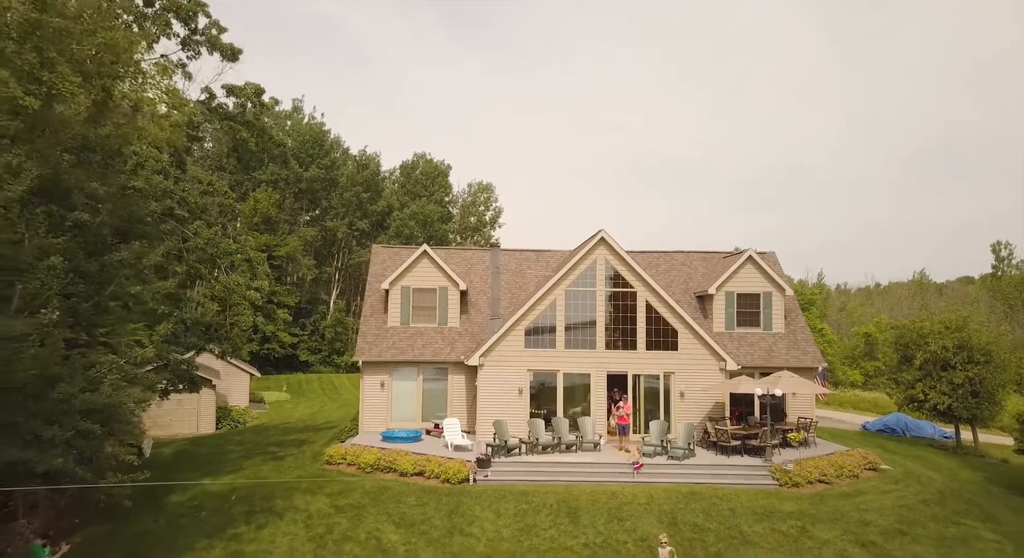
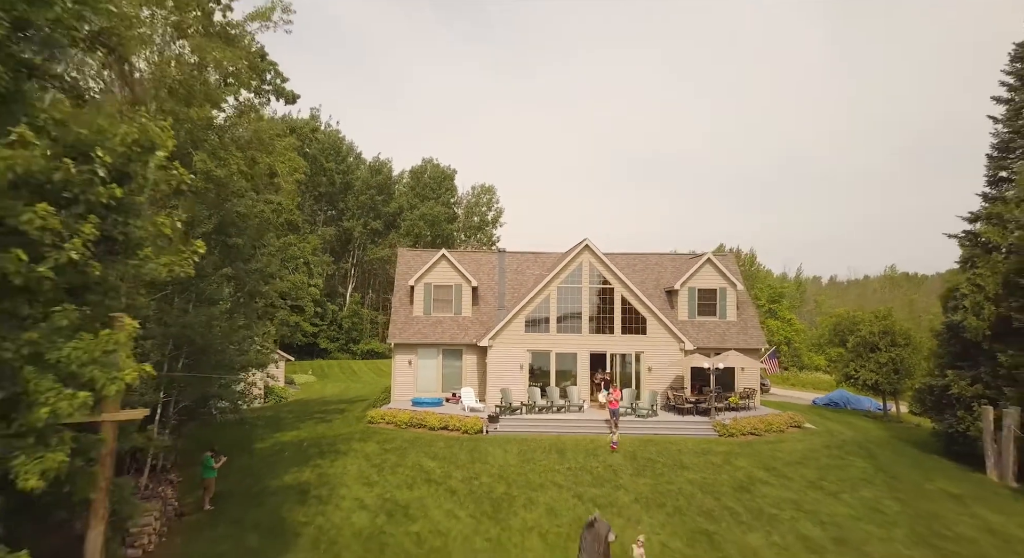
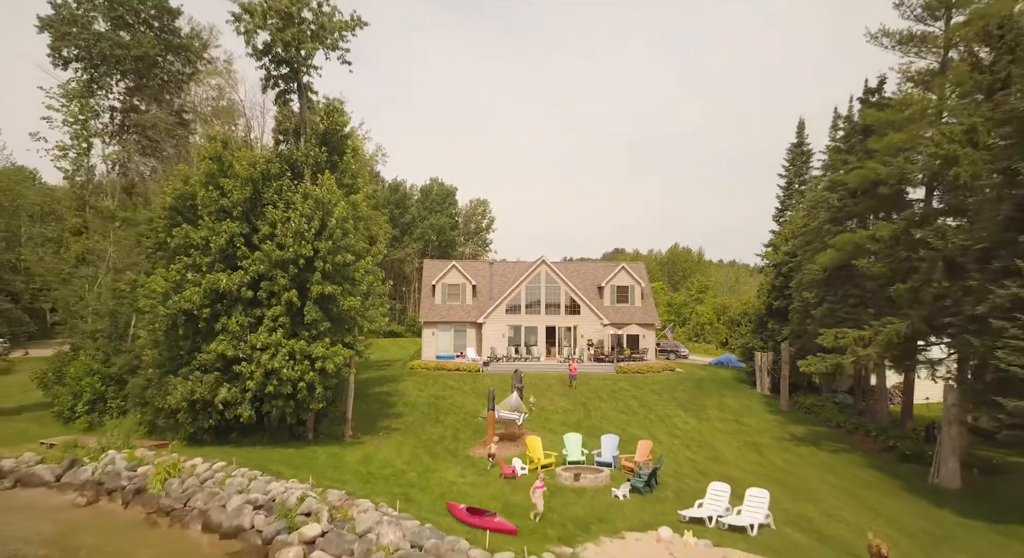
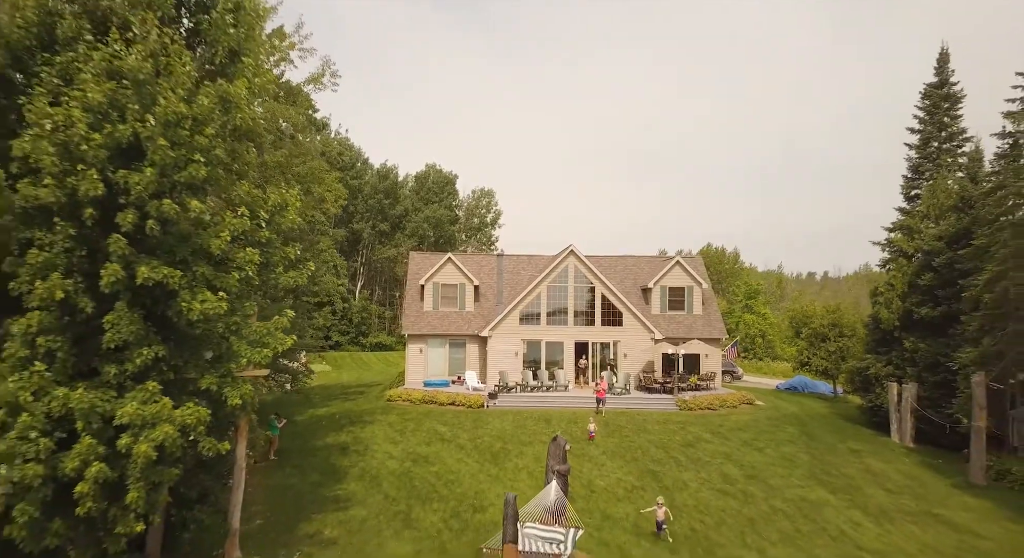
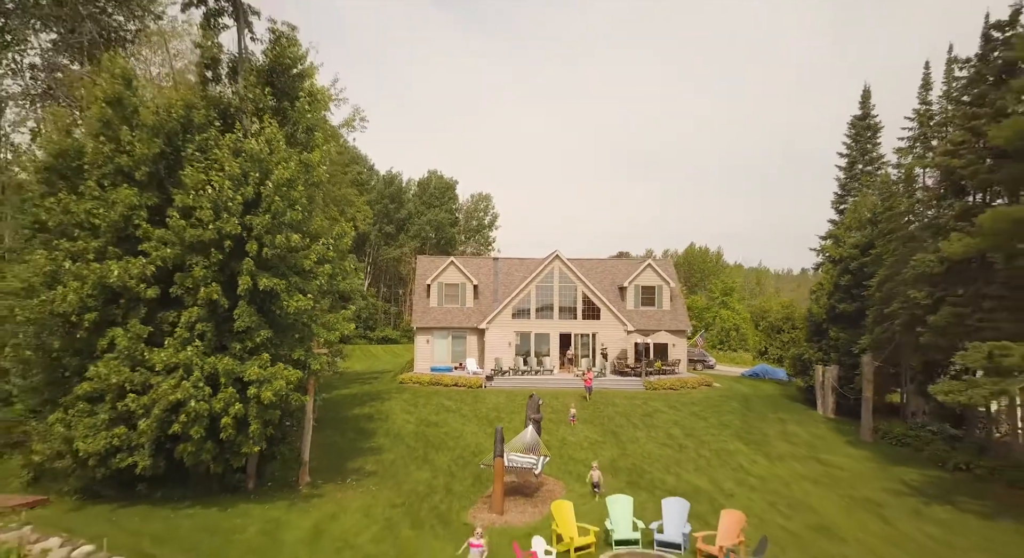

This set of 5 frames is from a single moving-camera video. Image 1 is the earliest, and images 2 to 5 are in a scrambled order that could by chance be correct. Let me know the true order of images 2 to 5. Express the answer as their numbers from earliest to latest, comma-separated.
2, 4, 5, 3
